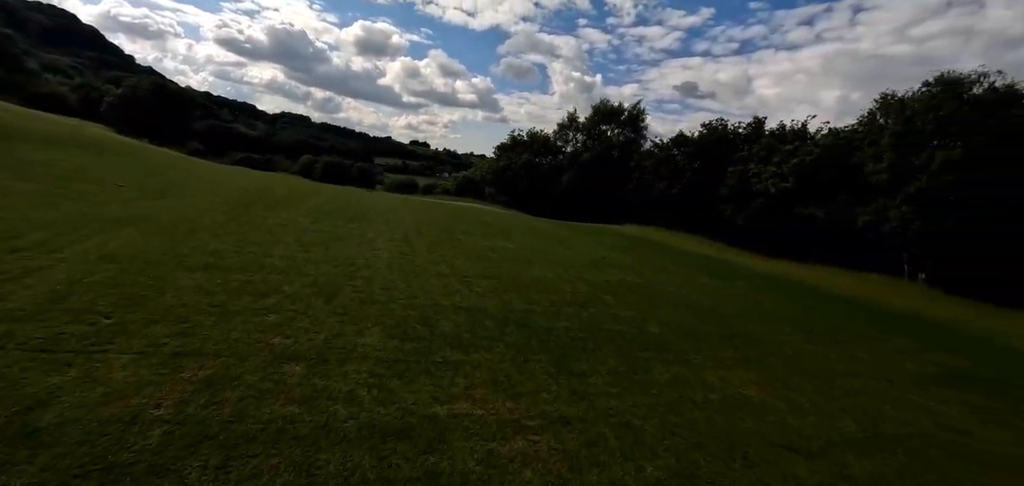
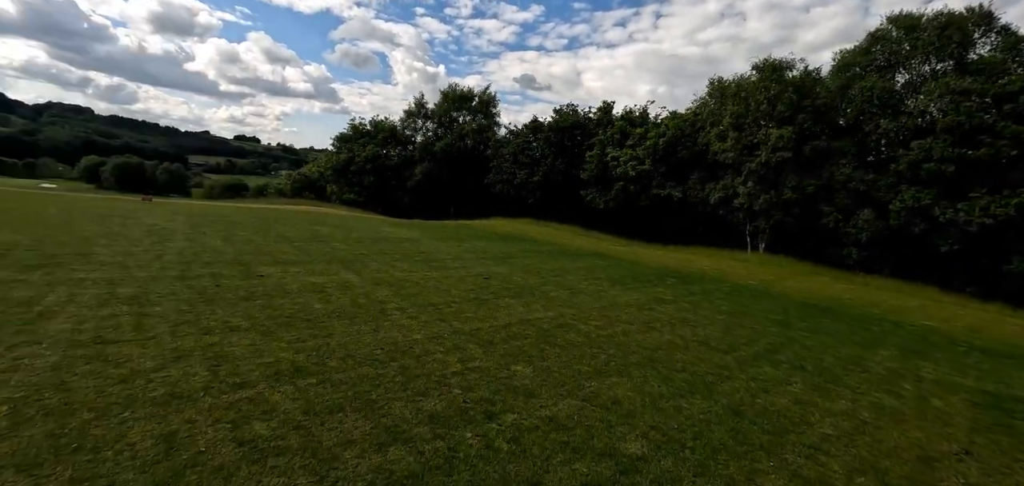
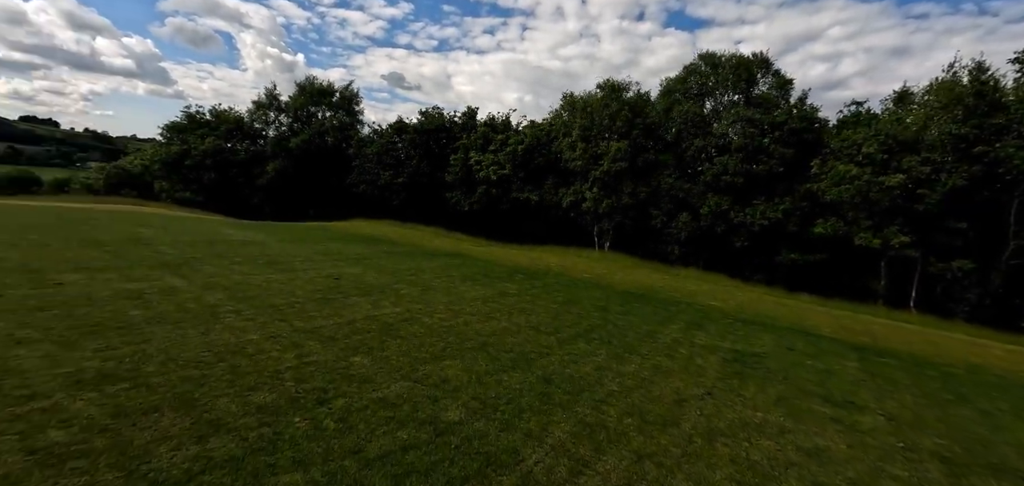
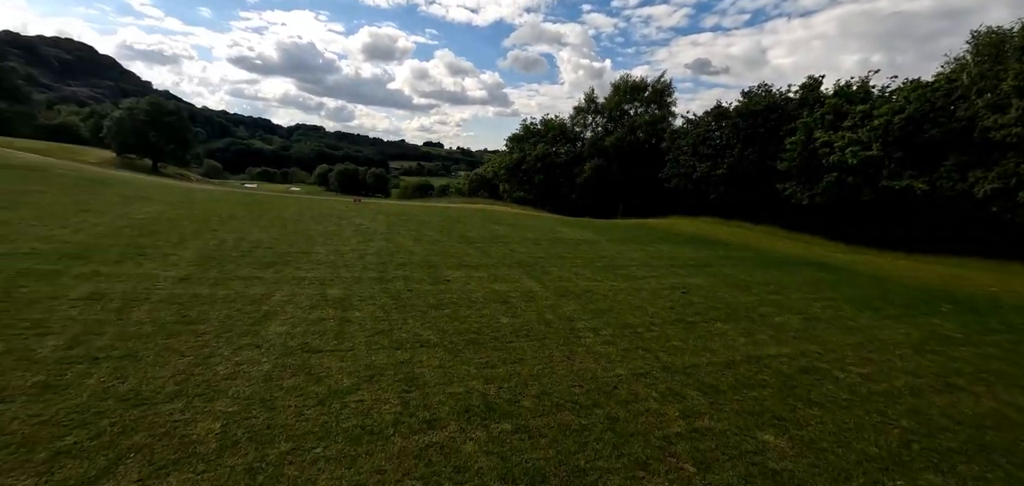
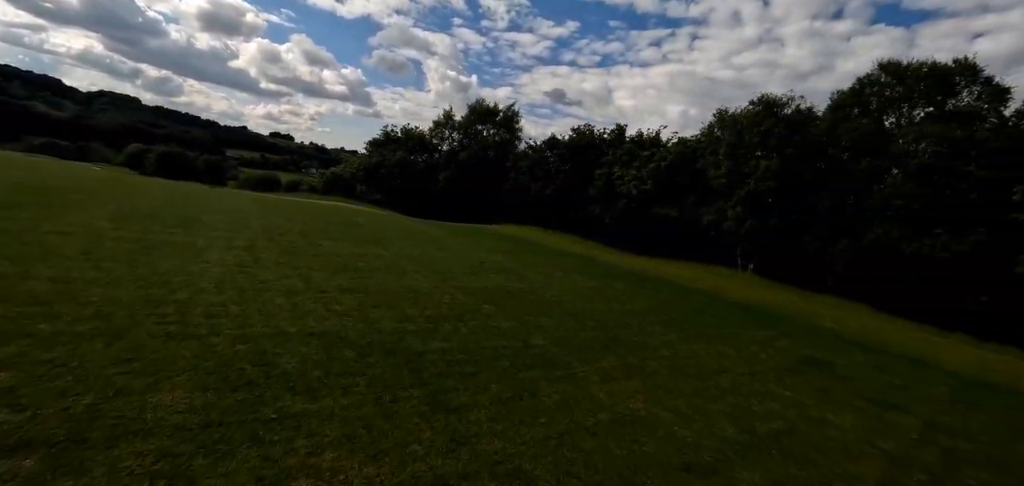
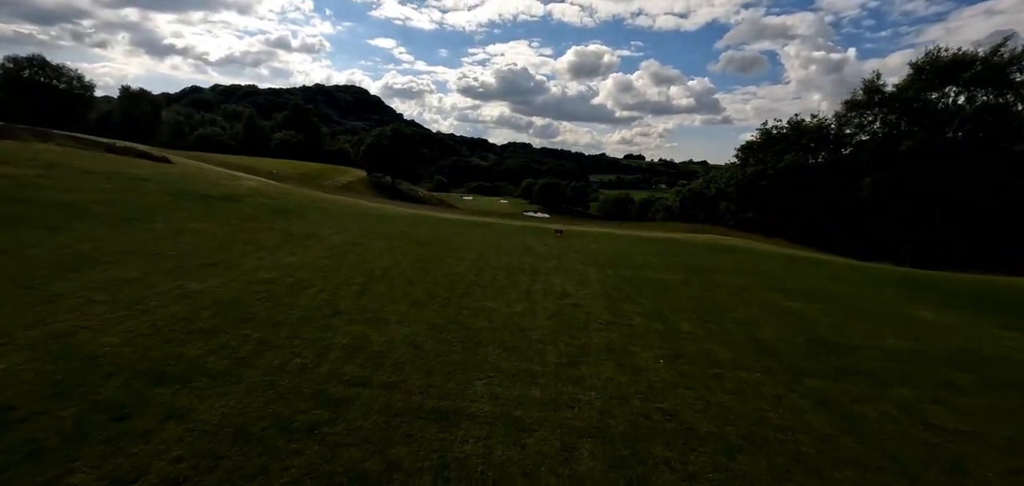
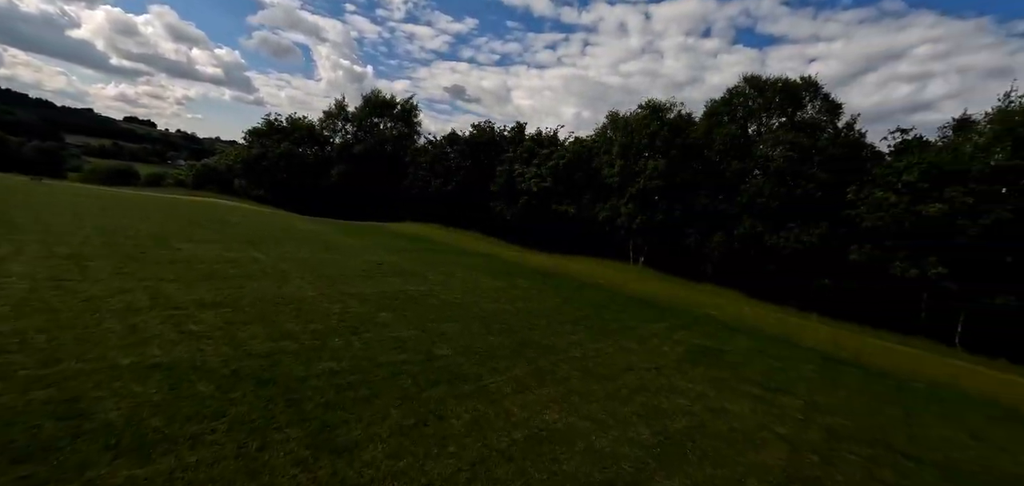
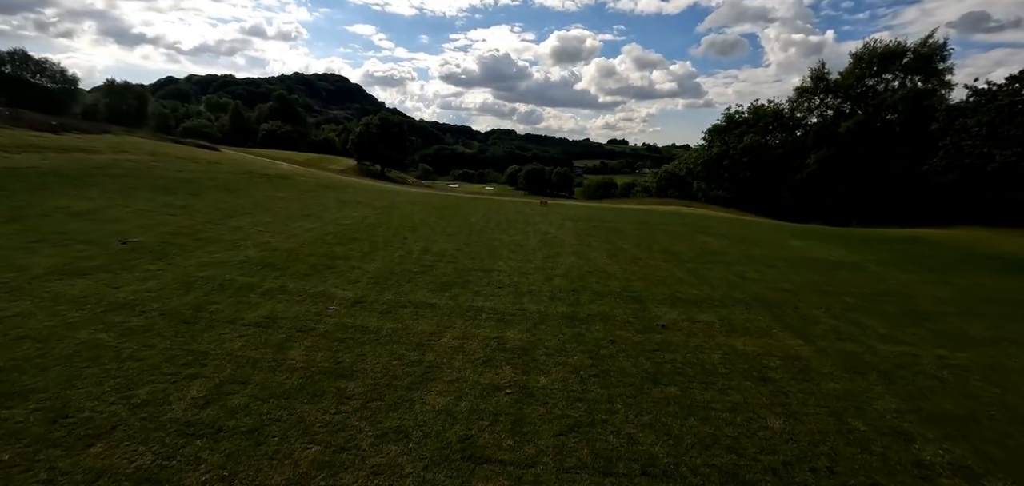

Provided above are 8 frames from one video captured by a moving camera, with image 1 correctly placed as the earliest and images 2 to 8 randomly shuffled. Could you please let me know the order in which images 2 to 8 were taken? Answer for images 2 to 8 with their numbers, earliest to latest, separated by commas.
5, 7, 3, 2, 4, 8, 6
